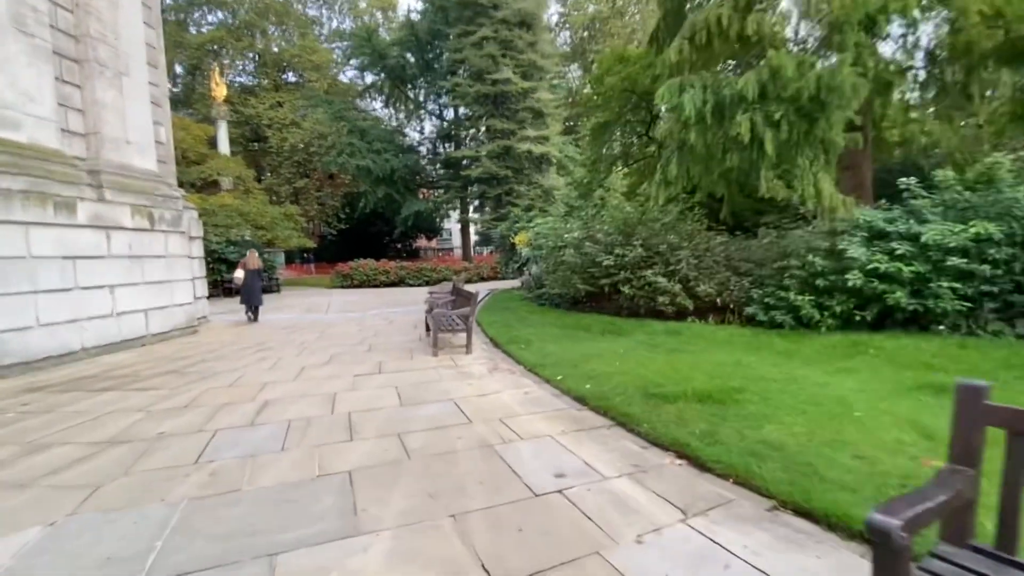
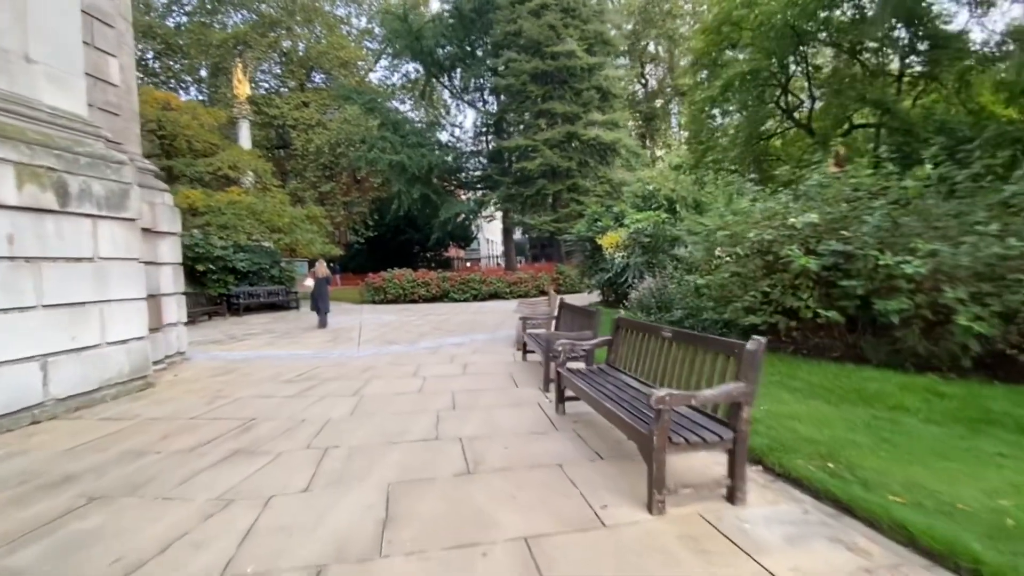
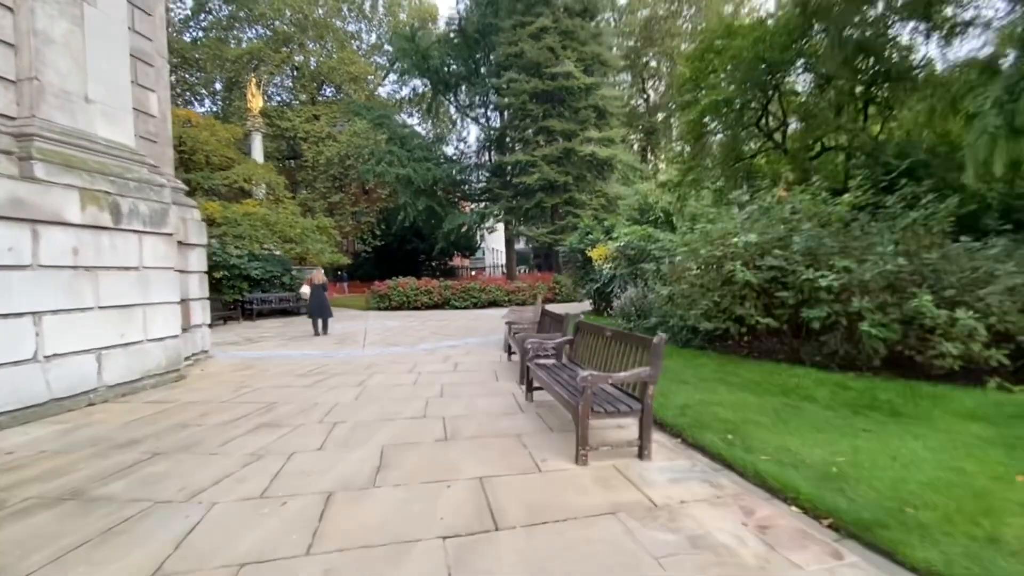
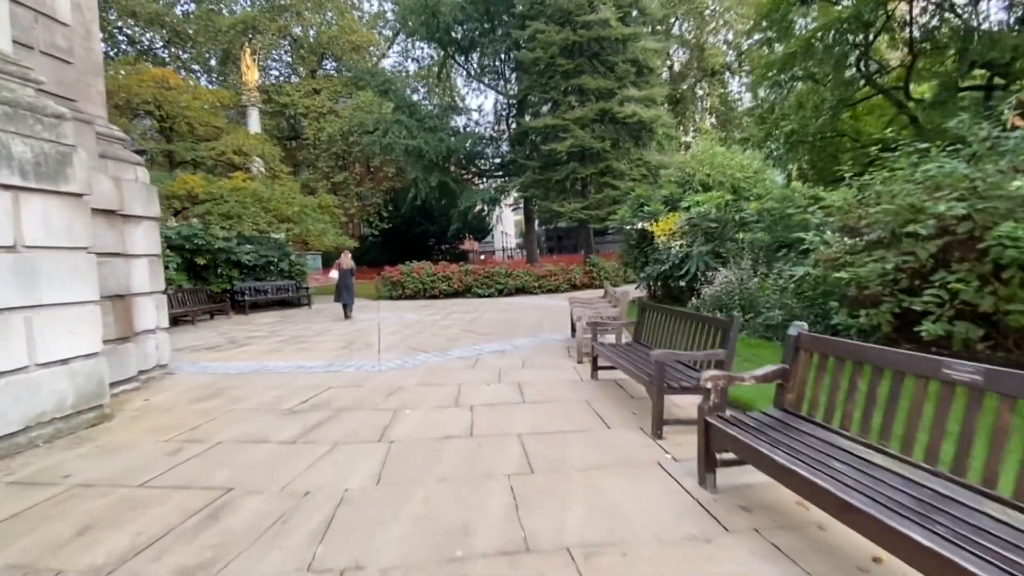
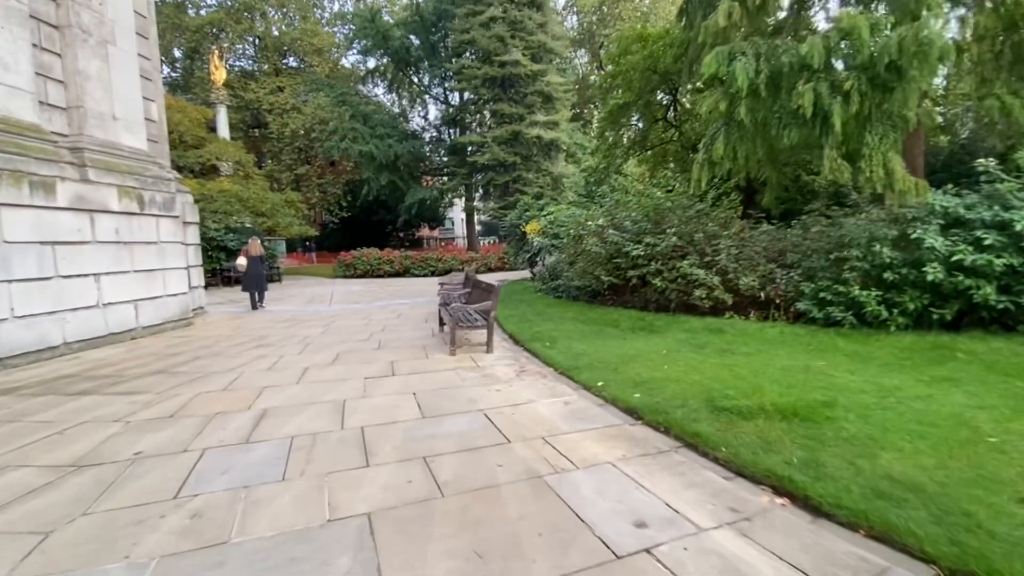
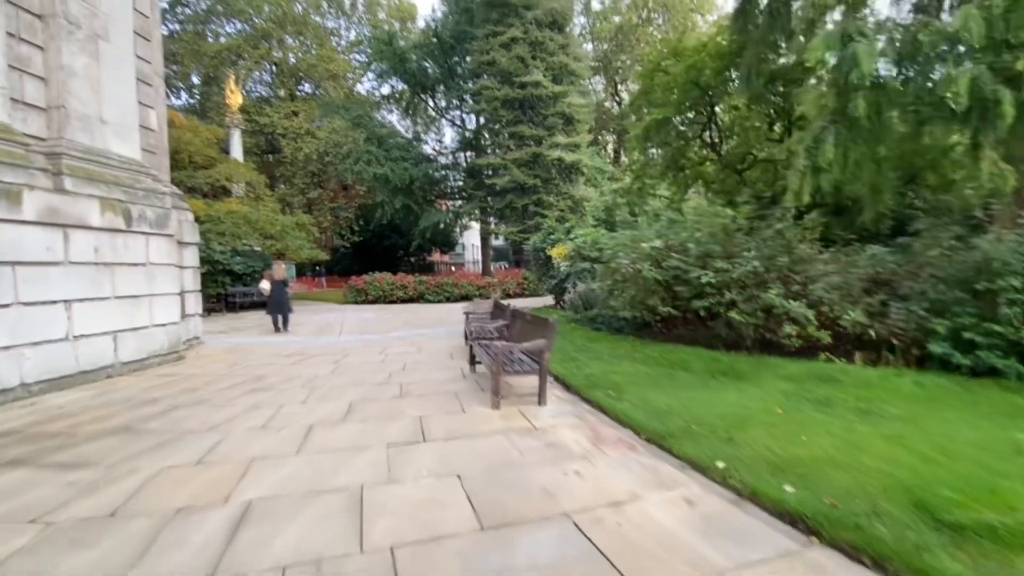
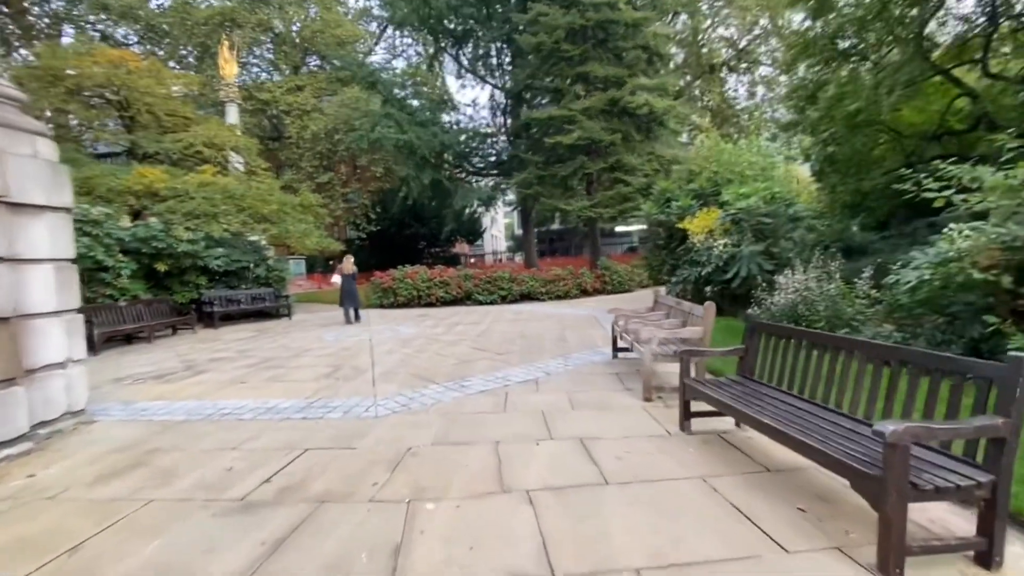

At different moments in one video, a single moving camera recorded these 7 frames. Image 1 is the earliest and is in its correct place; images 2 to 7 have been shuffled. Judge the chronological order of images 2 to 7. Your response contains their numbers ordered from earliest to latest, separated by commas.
5, 6, 3, 2, 4, 7
